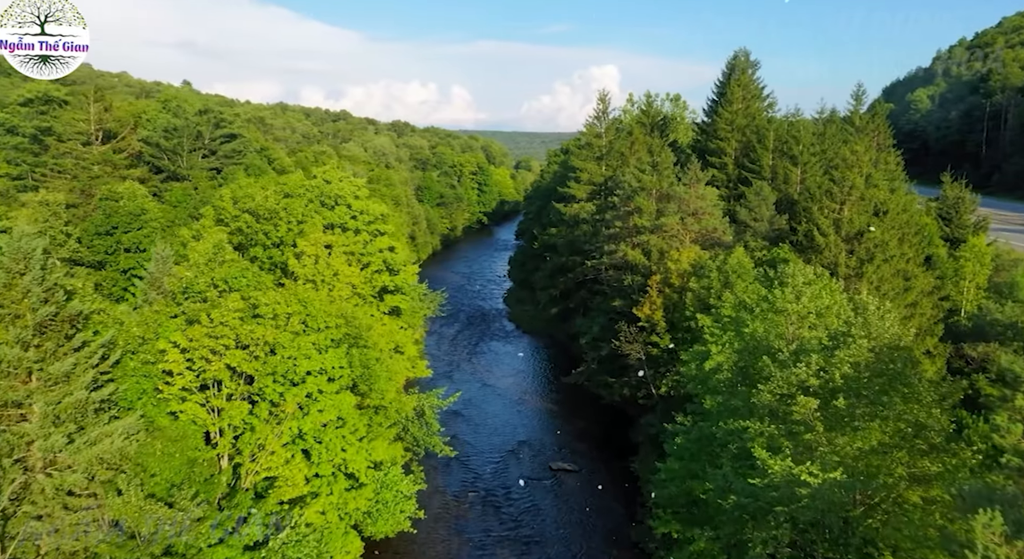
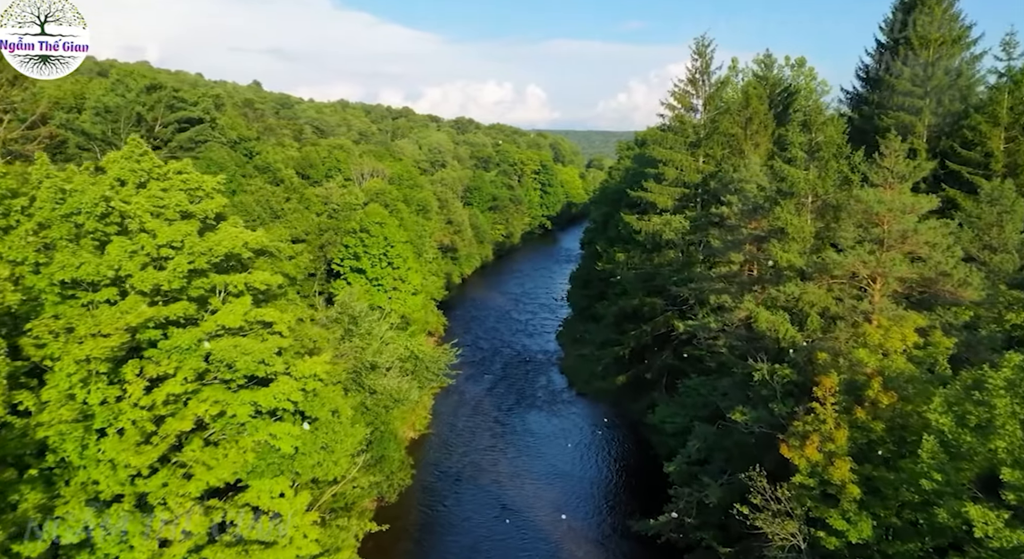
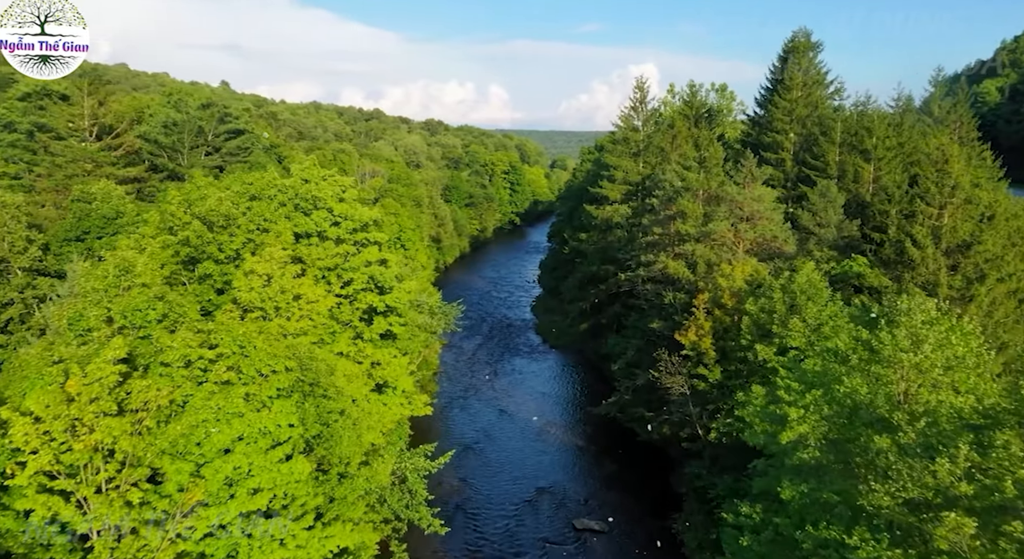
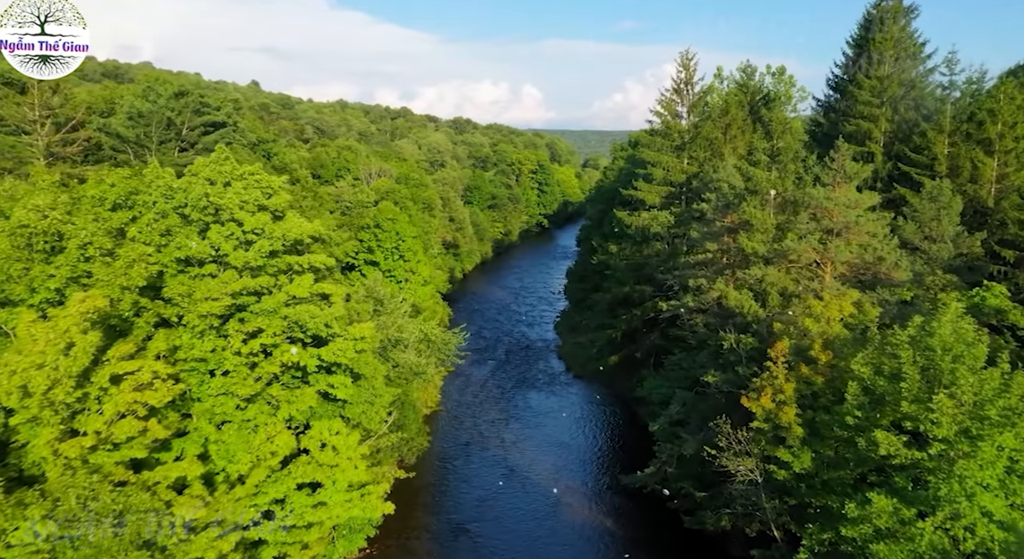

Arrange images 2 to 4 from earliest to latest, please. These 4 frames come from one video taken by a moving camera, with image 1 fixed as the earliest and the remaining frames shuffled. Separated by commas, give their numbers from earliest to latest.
3, 4, 2
